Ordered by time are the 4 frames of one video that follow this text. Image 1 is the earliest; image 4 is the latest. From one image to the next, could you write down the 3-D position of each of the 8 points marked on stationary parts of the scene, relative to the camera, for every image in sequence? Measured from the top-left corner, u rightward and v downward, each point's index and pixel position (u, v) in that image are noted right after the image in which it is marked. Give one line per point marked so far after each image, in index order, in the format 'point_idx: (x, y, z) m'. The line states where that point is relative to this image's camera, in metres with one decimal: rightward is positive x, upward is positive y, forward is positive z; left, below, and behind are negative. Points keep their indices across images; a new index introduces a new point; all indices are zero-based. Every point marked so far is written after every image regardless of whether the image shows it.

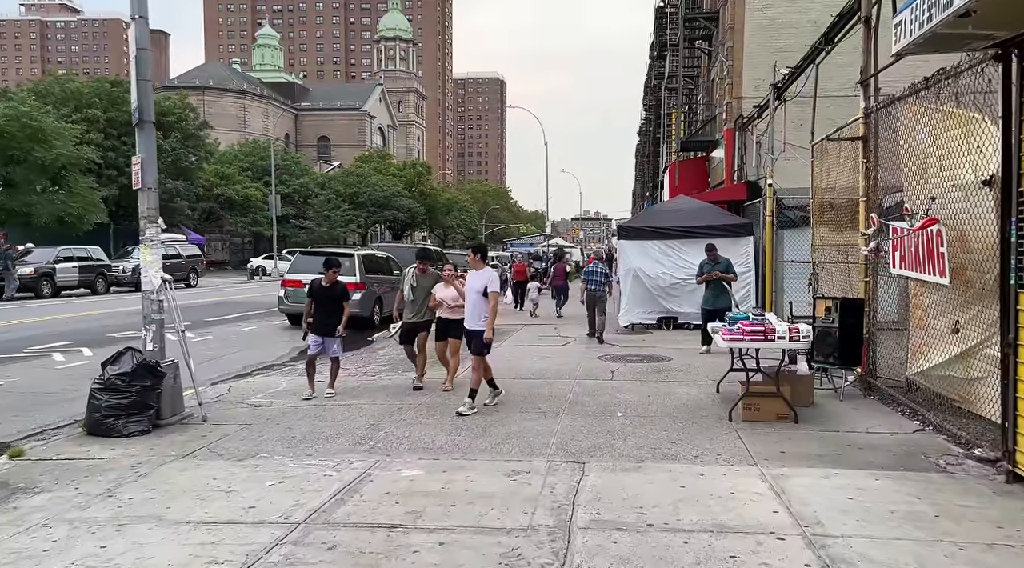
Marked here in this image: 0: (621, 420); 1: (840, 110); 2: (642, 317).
0: (+1.0, -1.2, +7.3) m
1: (+7.6, +4.1, +19.3) m
2: (+2.5, -0.7, +15.8) m
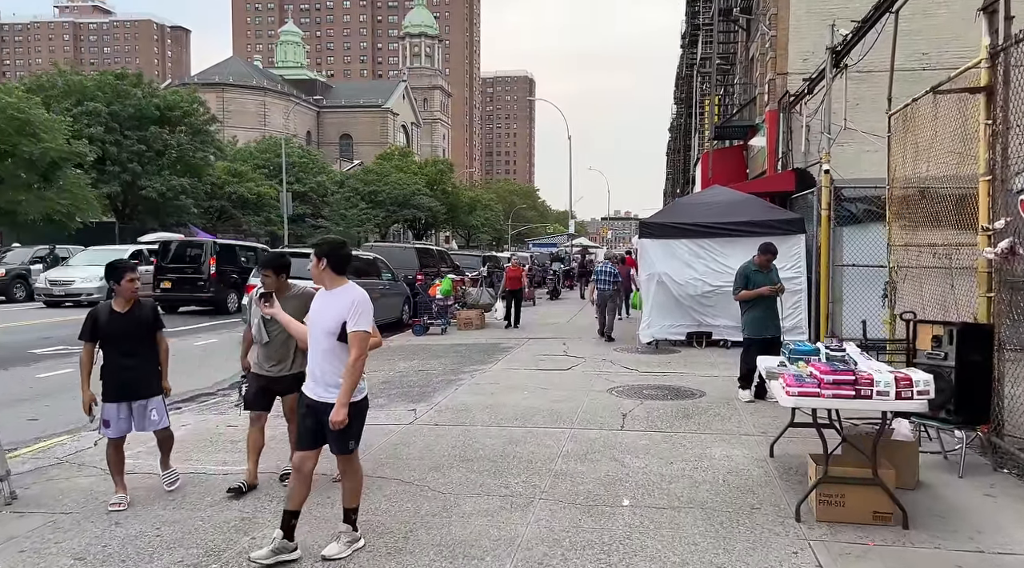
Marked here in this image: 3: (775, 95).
0: (+0.7, -1.3, +4.7) m
1: (+7.7, +3.9, +16.5) m
2: (+2.5, -0.8, +13.2) m
3: (+5.5, +4.0, +17.4) m
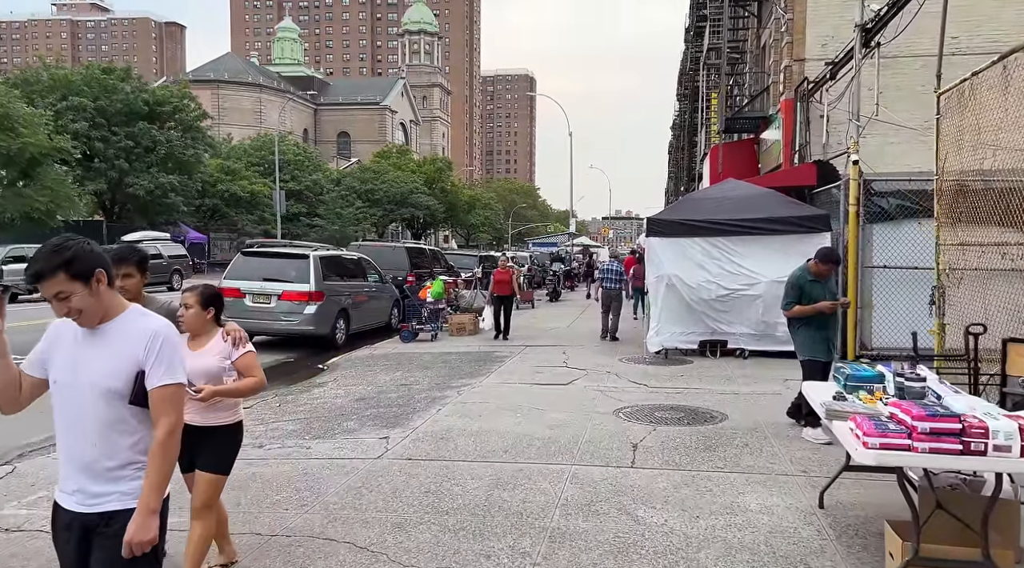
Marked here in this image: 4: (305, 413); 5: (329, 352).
0: (+0.6, -1.4, +3.5) m
1: (+7.7, +3.9, +15.2) m
2: (+2.4, -0.8, +11.9) m
3: (+5.4, +3.9, +16.2) m
4: (-2.1, -1.3, +8.4) m
5: (-3.1, -1.1, +13.9) m
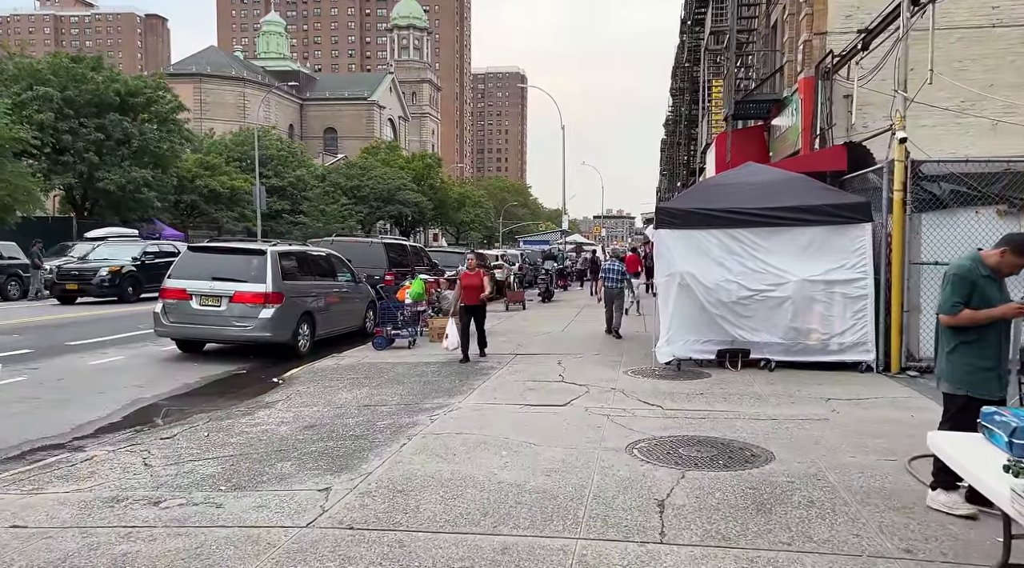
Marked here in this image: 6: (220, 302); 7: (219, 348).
0: (+0.5, -1.4, +1.8) m
1: (+7.5, +3.9, +13.6) m
2: (+2.2, -0.8, +10.2) m
3: (+5.2, +3.9, +14.5) m
4: (-2.2, -1.3, +6.7) m
5: (-3.3, -1.1, +12.2) m
6: (-4.0, -0.2, +11.5) m
7: (-4.5, -1.0, +12.6) m
